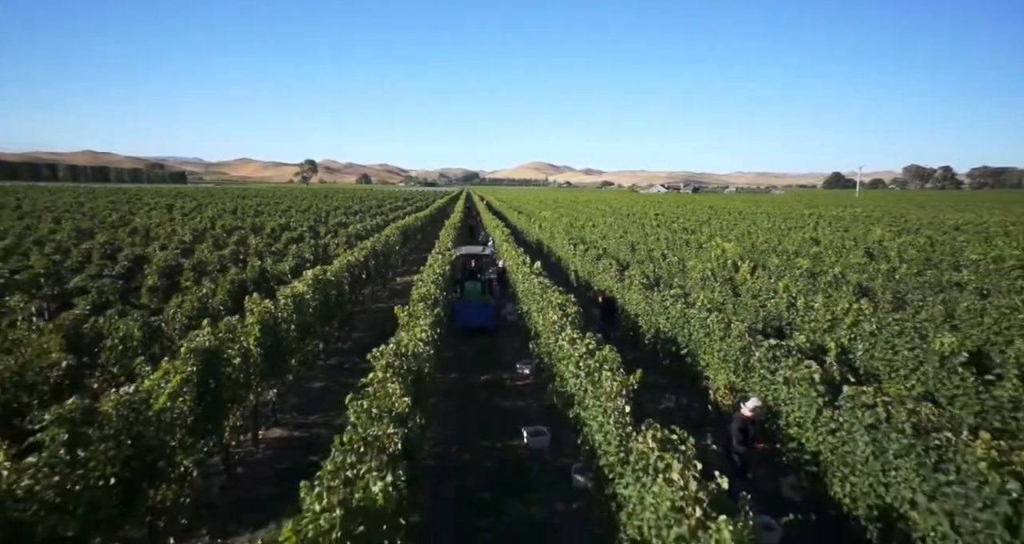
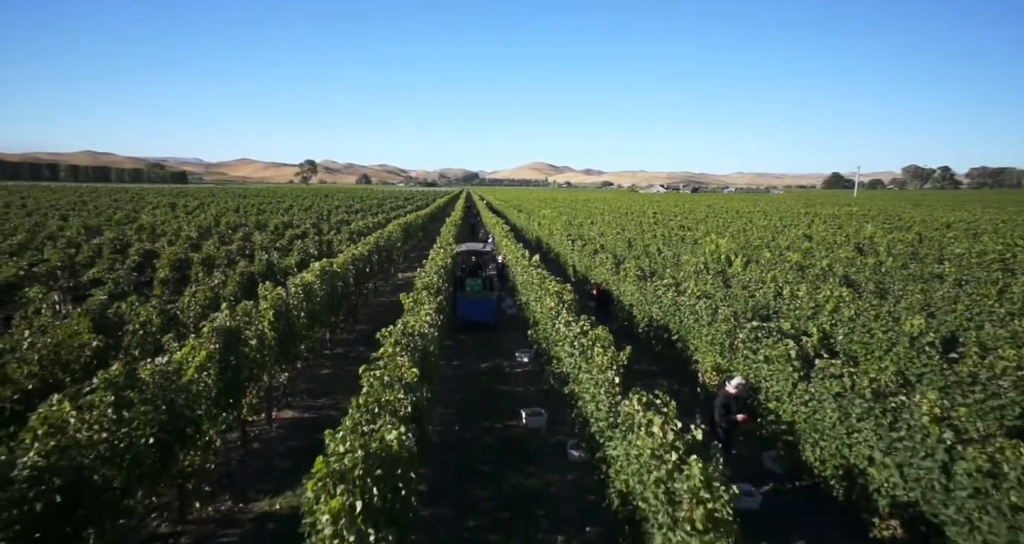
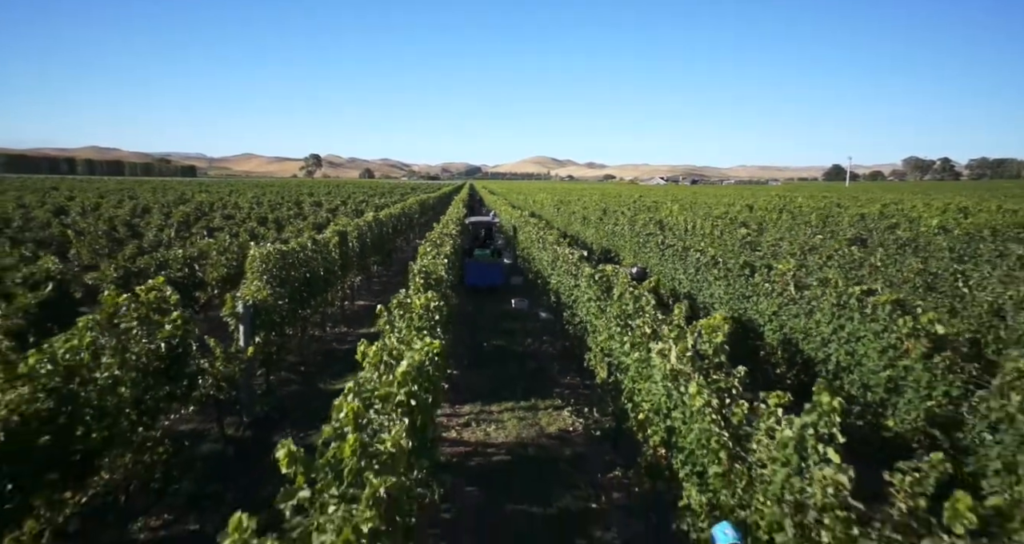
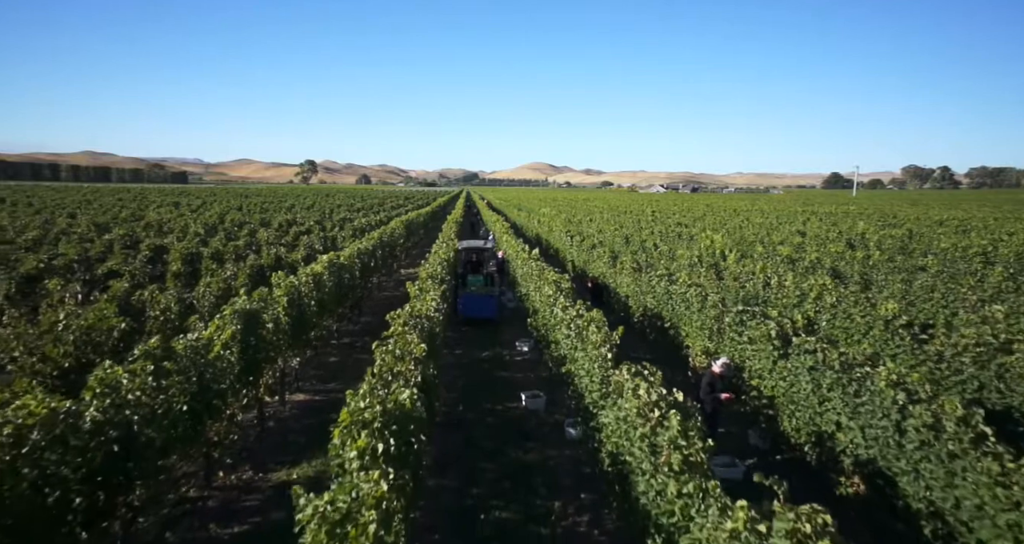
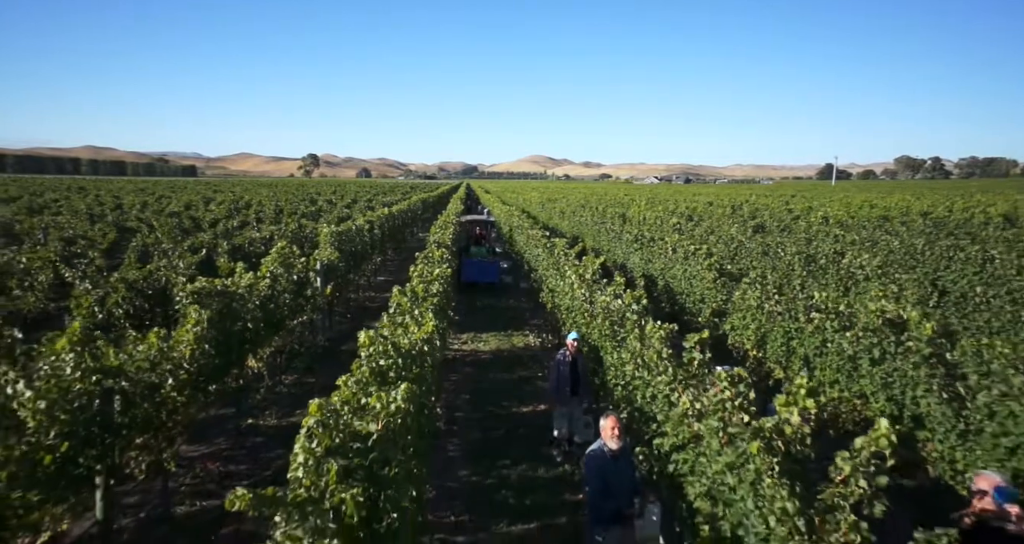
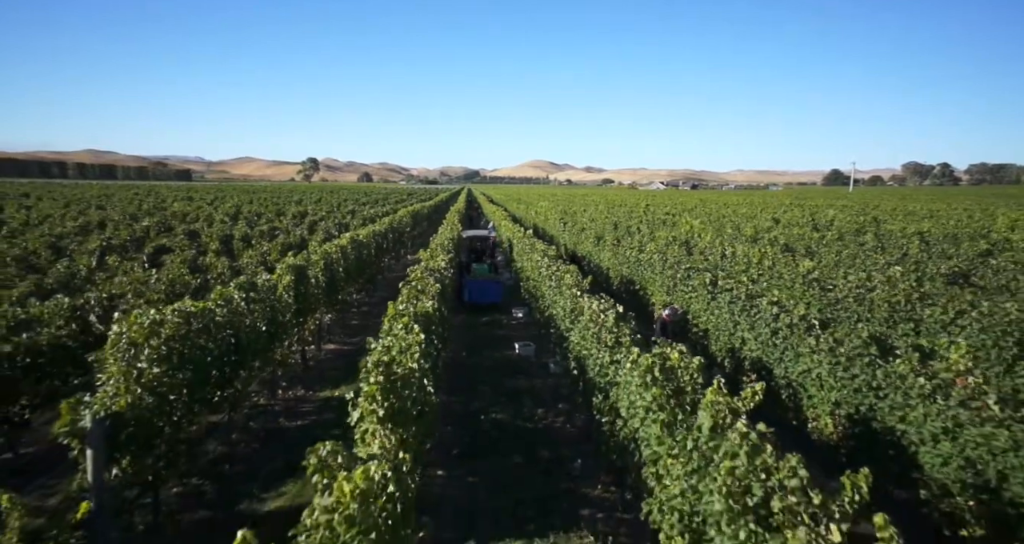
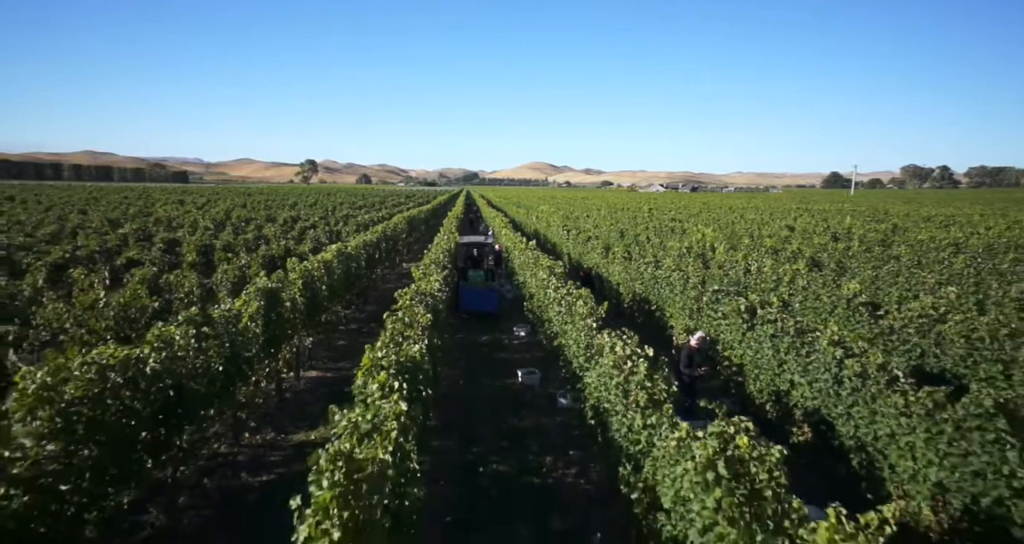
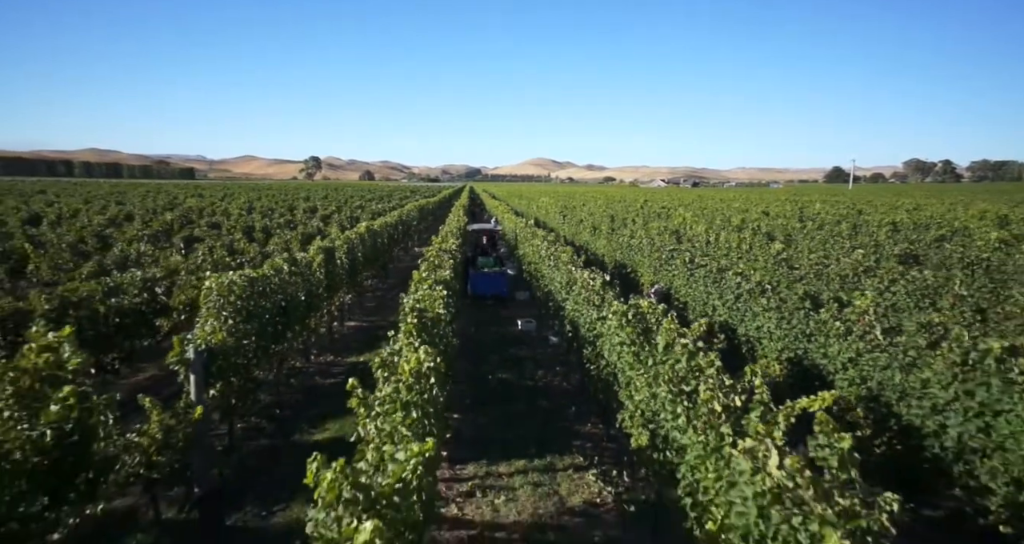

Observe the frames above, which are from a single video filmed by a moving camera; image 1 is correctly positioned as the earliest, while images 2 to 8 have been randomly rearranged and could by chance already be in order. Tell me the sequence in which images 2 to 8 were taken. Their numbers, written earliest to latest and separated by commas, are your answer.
2, 4, 7, 6, 8, 3, 5
